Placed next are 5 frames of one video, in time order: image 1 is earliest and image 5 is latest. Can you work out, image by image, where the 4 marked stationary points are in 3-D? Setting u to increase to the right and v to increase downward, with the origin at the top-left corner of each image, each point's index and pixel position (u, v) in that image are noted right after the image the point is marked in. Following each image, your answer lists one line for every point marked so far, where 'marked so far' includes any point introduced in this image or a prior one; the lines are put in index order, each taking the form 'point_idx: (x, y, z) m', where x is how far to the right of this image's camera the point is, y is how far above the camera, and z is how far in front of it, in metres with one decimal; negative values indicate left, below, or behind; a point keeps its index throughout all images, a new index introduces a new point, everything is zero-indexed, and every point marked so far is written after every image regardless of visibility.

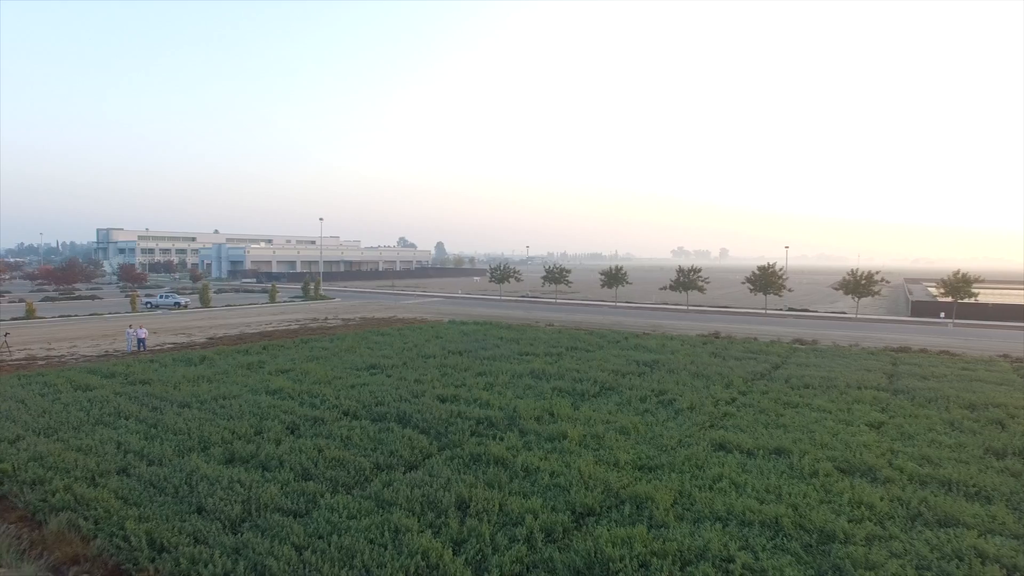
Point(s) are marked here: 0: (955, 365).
0: (+10.2, -1.8, +12.8) m
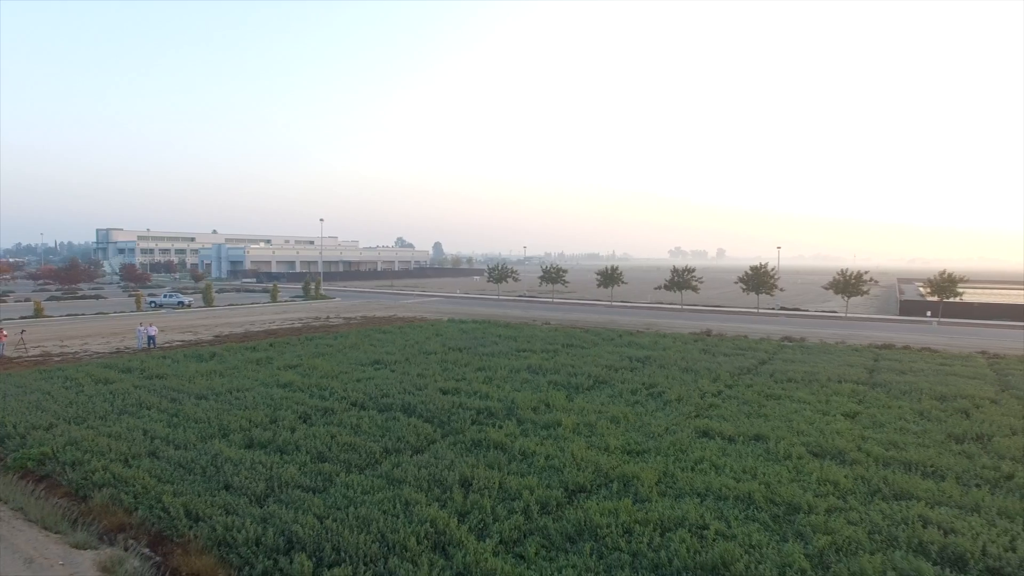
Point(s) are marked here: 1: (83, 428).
0: (+10.1, -1.7, +13.4) m
1: (-5.8, -1.9, +7.5) m
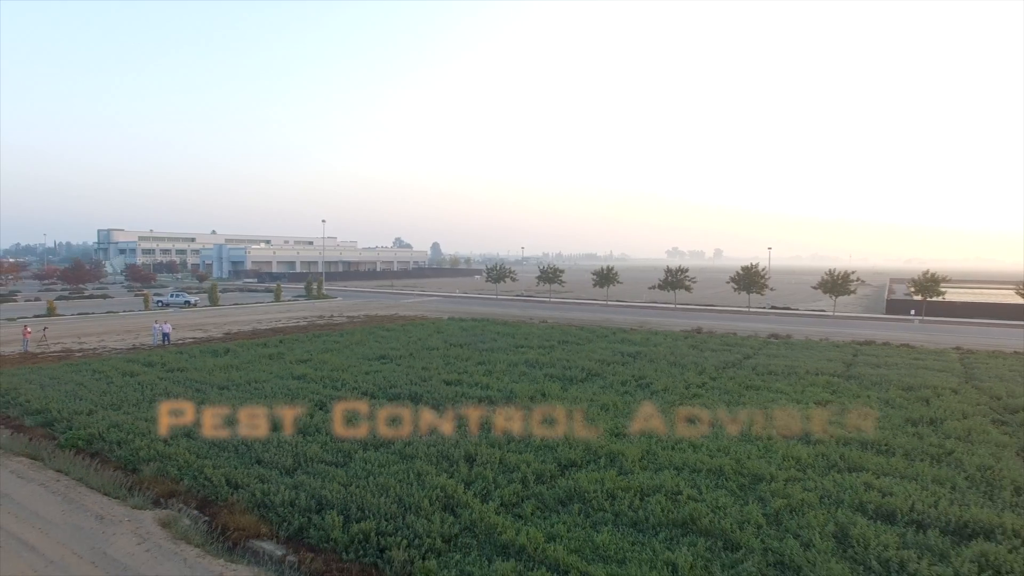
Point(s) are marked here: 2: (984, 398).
0: (+10.1, -1.7, +14.2) m
1: (-5.8, -1.8, +8.2) m
2: (+8.2, -1.9, +9.6) m
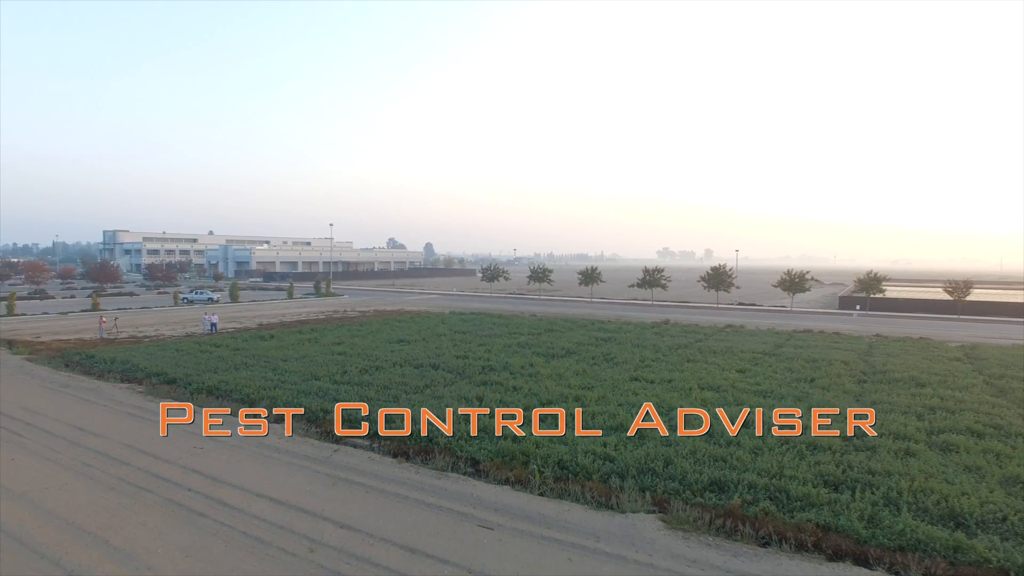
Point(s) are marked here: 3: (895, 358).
0: (+9.9, -1.6, +17.4) m
1: (-5.9, -1.7, +11.2) m
2: (+8.1, -1.8, +12.8) m
3: (+9.6, -1.7, +13.9) m
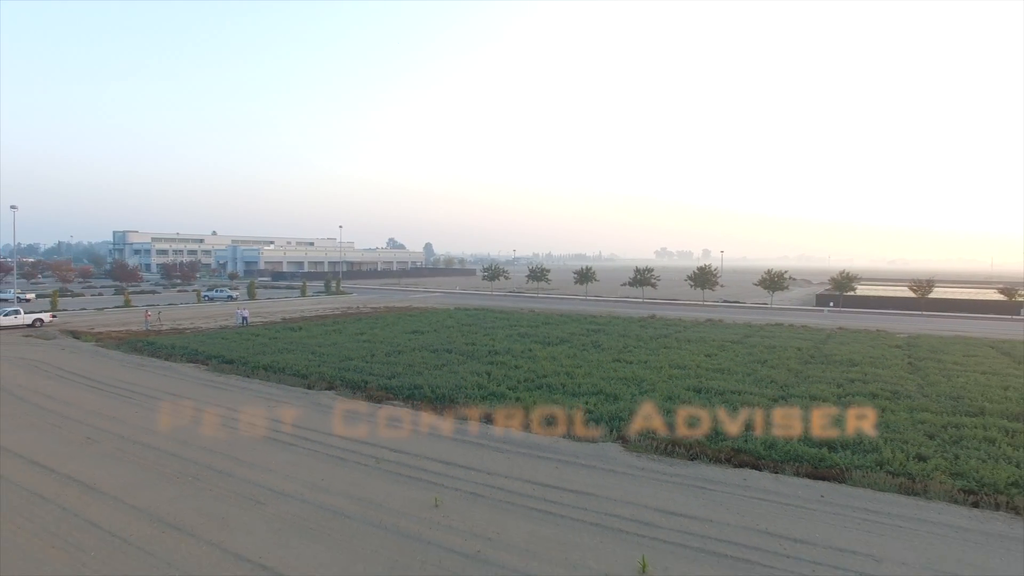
0: (+10.0, -1.5, +19.6) m
1: (-5.8, -1.6, +13.3) m
2: (+8.1, -1.7, +15.0) m
3: (+9.7, -1.7, +16.1) m
